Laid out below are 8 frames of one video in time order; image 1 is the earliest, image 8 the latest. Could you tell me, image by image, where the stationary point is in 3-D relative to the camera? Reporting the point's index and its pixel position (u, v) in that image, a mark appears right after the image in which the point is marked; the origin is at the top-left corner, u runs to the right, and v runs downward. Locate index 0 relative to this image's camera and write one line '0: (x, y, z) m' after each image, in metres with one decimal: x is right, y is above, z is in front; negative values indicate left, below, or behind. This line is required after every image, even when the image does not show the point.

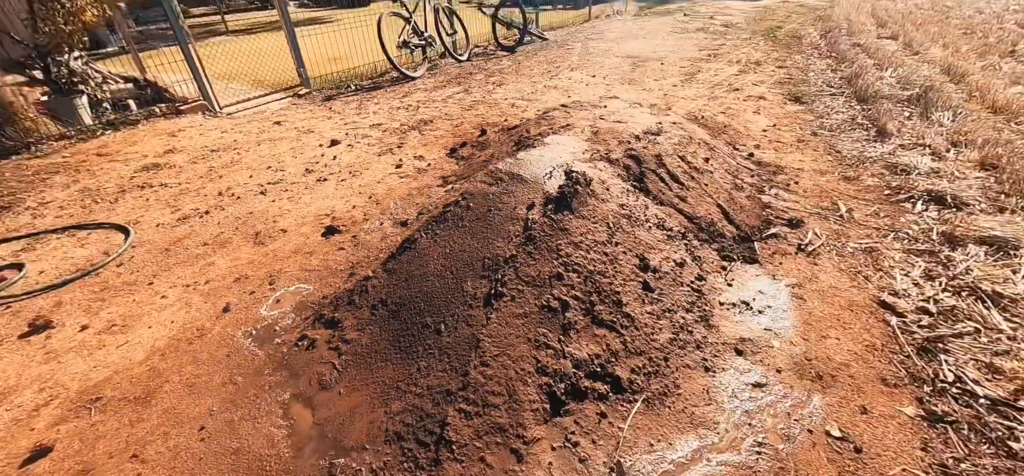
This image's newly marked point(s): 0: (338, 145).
0: (-1.9, +1.0, +5.1) m
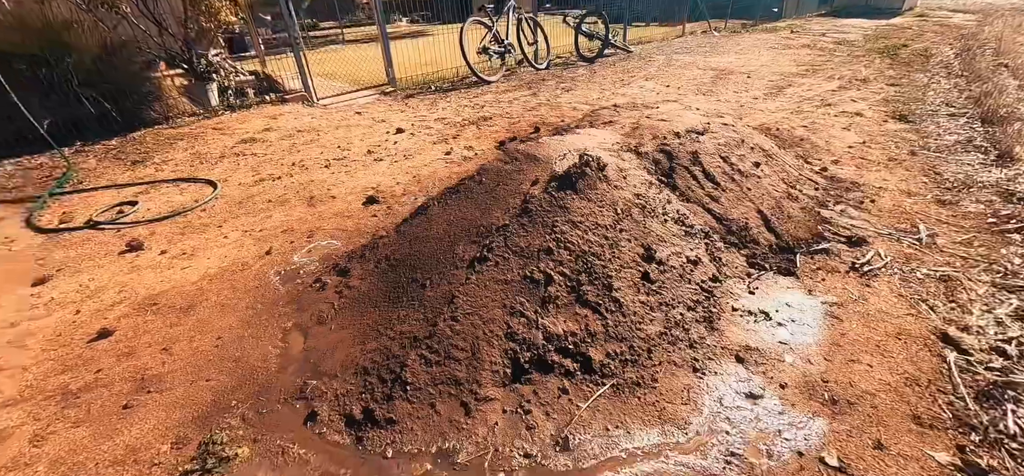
0: (-1.3, +1.3, +5.6) m
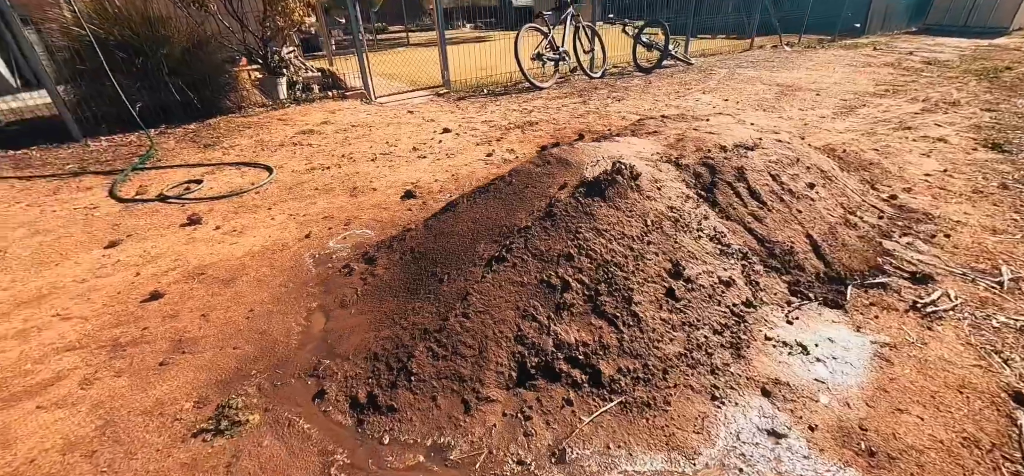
0: (-0.8, +1.3, +5.7) m
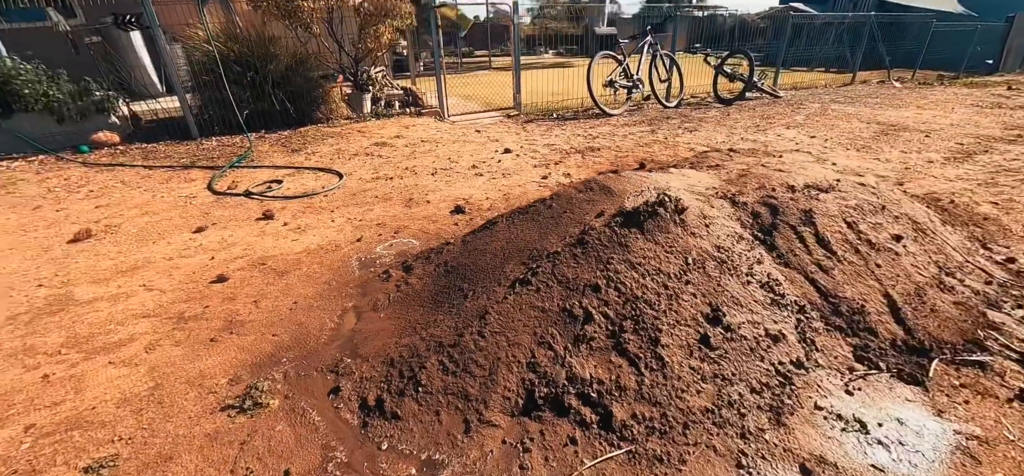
0: (0.0, +1.0, +5.8) m
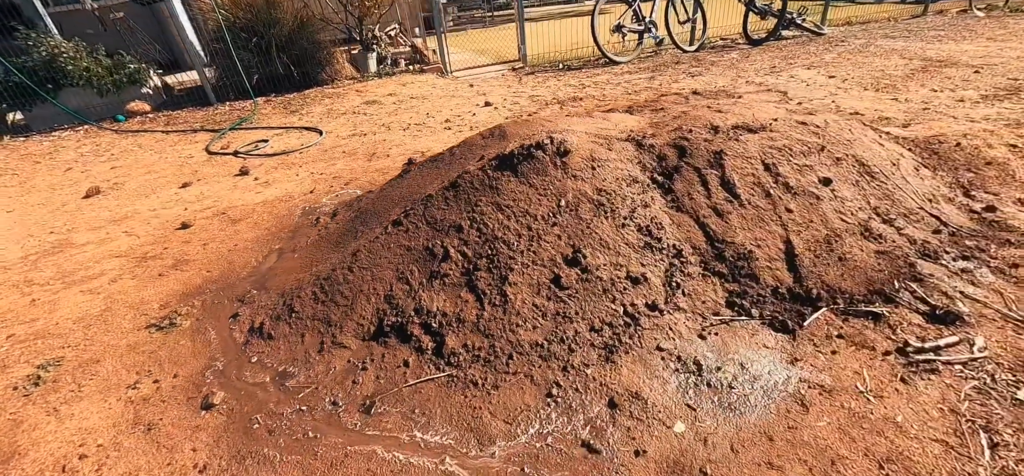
0: (-0.3, +1.7, +5.8) m
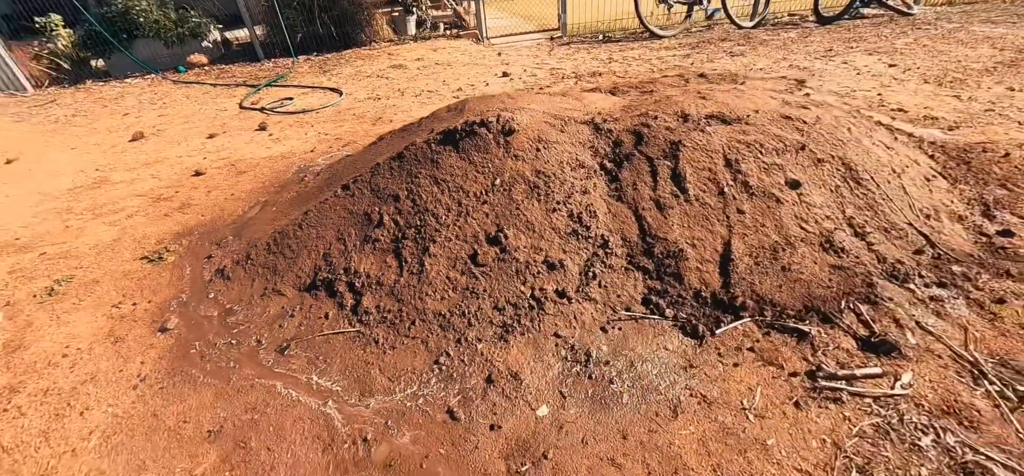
0: (-0.1, +2.0, +5.8) m
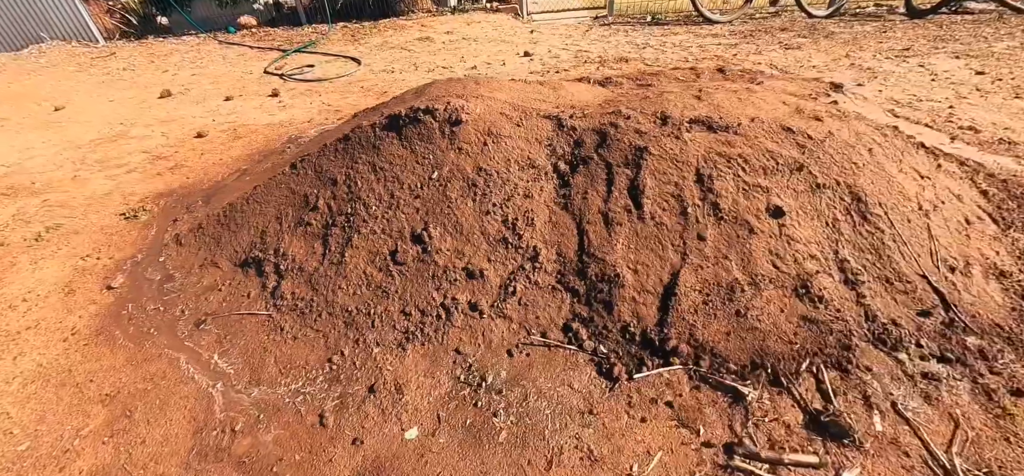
0: (+0.1, +2.1, +5.4) m
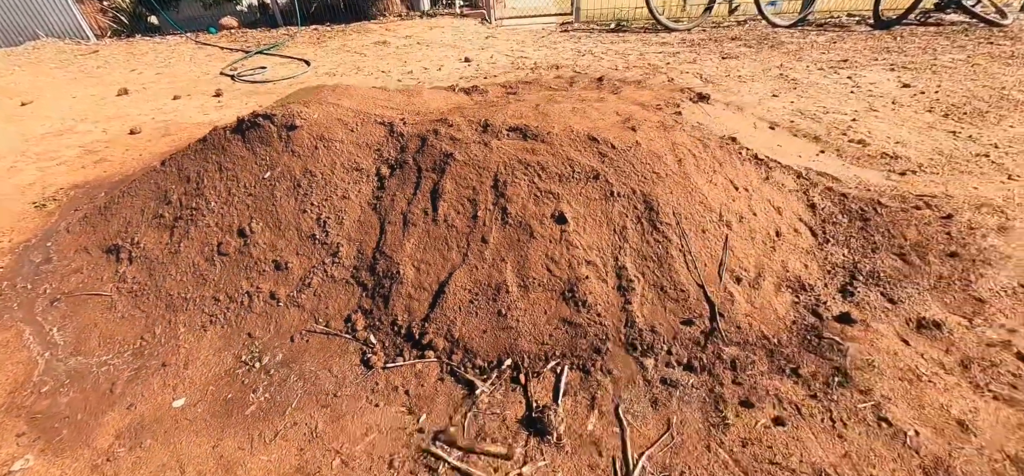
0: (-0.6, +2.1, +5.6) m
